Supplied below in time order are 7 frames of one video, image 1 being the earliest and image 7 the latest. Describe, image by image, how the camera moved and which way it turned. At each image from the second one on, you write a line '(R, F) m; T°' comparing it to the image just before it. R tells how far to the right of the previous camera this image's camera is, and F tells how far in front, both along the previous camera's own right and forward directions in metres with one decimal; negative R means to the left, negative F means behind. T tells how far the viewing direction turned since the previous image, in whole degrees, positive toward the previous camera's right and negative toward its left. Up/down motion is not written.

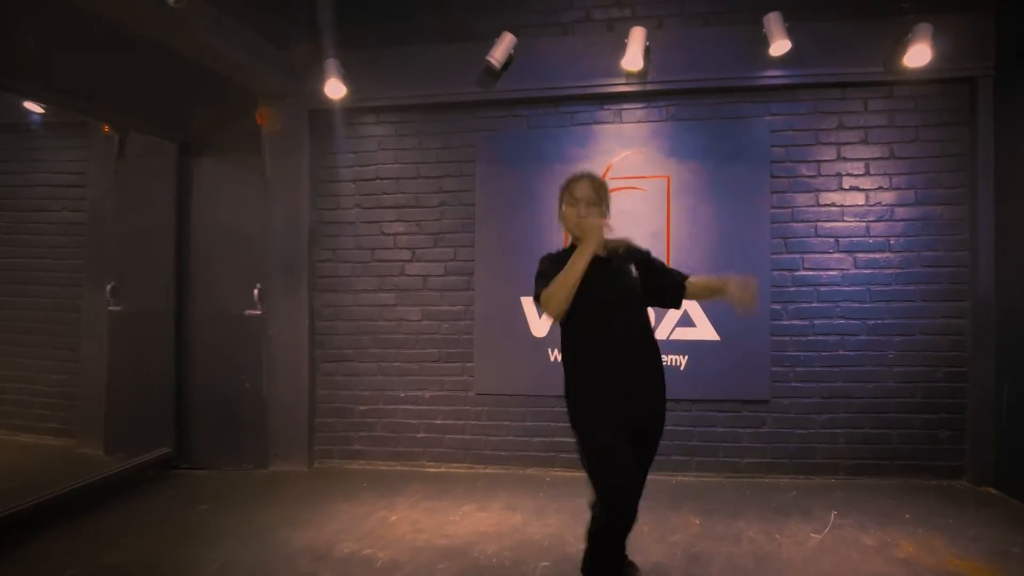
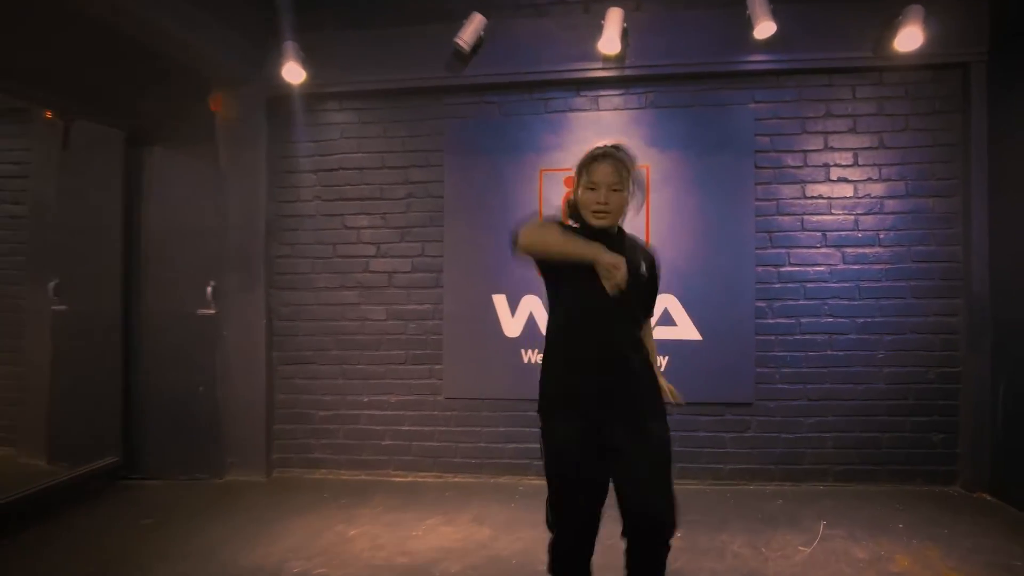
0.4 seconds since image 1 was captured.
(+0.1, +0.2) m; +1°
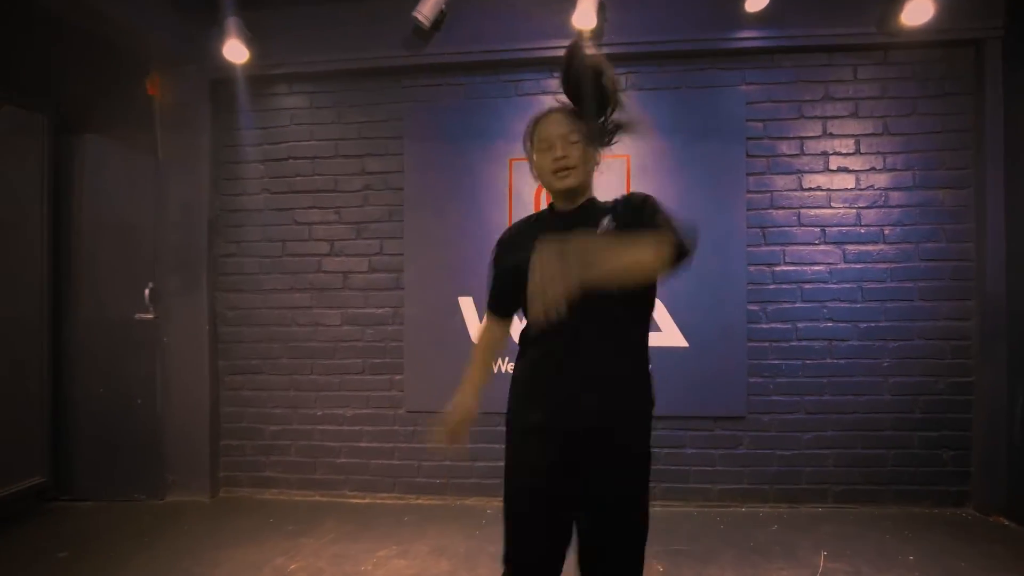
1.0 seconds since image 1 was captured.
(+0.1, +0.3) m; 0°
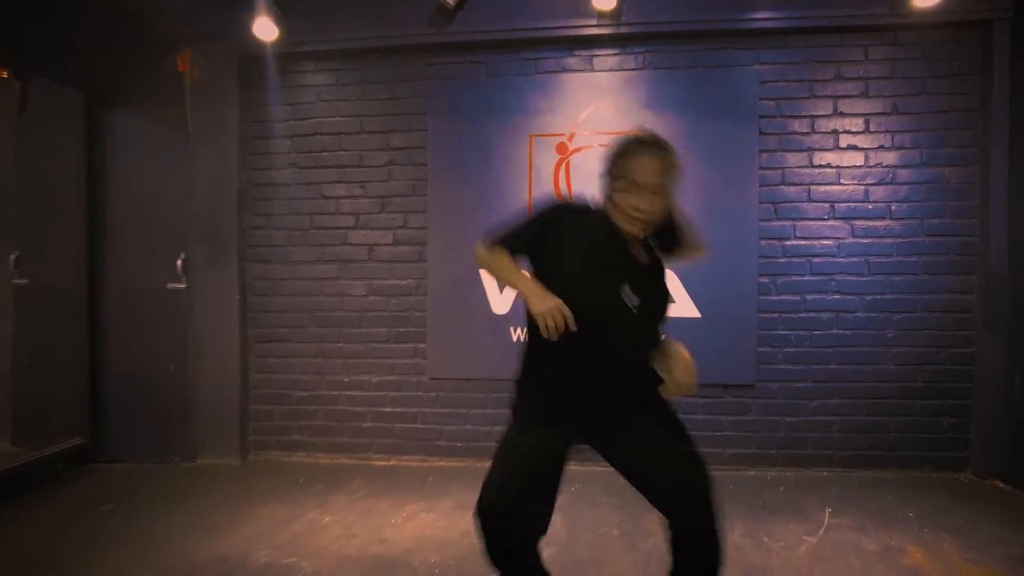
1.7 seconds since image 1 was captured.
(-0.1, -0.1) m; 0°
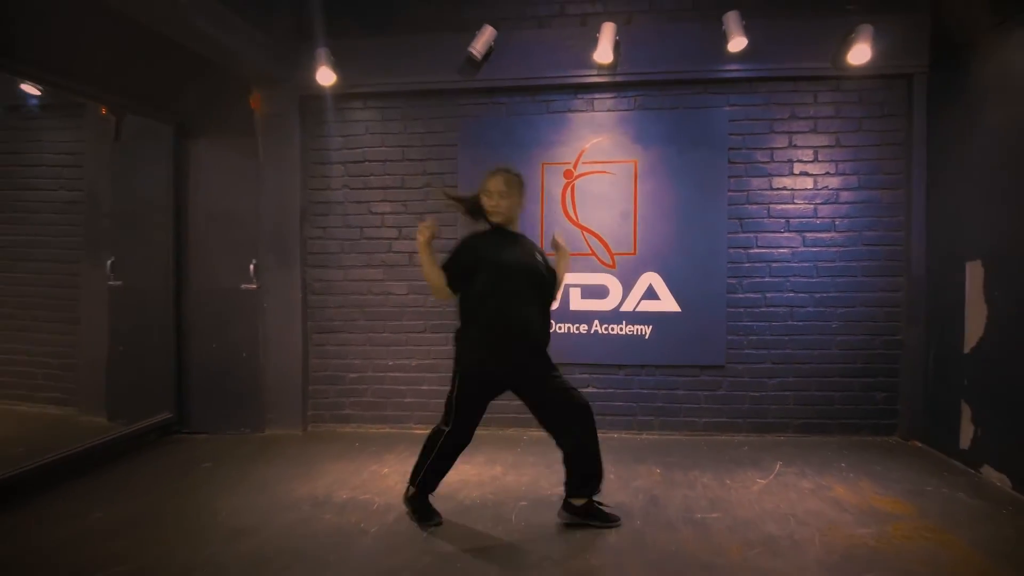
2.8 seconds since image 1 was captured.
(-0.1, -0.8) m; 0°
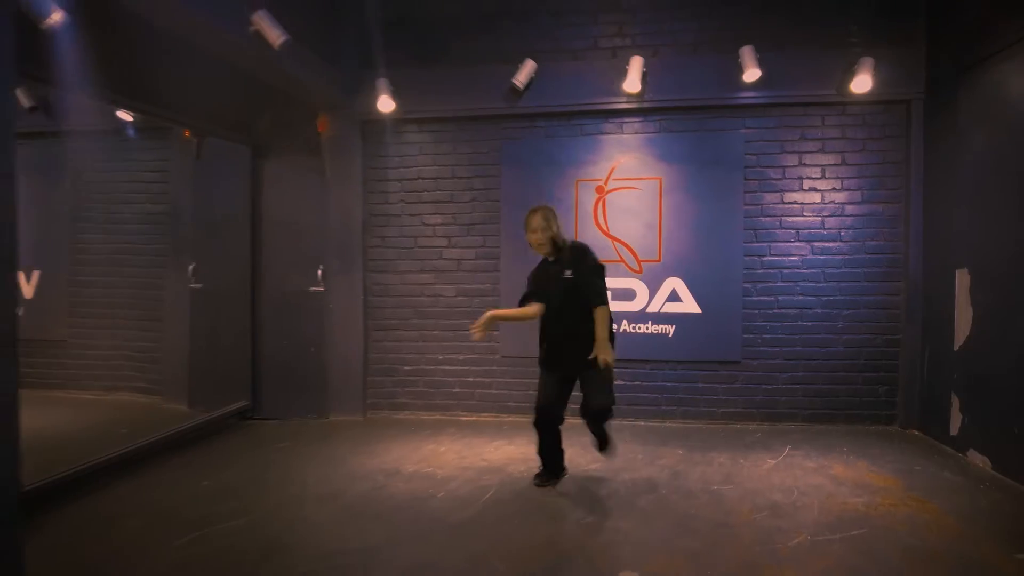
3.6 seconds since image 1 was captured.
(-0.1, -0.5) m; -2°
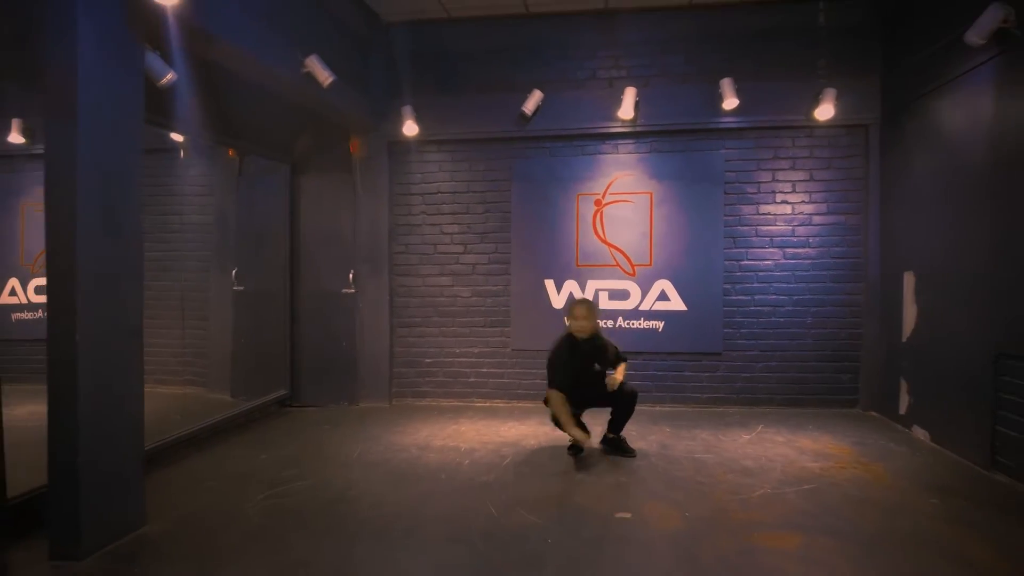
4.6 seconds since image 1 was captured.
(-0.1, -0.6) m; 0°
